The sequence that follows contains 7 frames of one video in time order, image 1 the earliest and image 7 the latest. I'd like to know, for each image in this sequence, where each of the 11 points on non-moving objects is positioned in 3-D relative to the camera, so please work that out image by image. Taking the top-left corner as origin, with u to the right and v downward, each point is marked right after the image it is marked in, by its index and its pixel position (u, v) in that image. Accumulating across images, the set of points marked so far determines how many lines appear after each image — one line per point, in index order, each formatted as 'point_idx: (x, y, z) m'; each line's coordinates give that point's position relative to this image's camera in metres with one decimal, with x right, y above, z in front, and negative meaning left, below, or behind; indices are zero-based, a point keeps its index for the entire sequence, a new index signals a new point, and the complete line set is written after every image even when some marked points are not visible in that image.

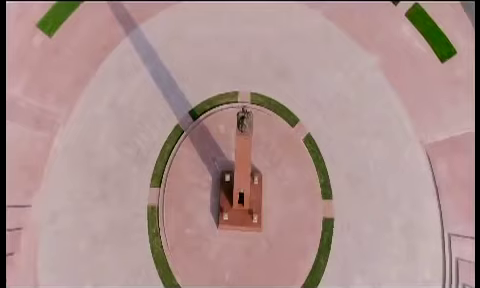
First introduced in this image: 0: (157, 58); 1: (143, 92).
0: (-2.6, +2.6, +21.6) m
1: (-3.1, +1.6, +20.8) m
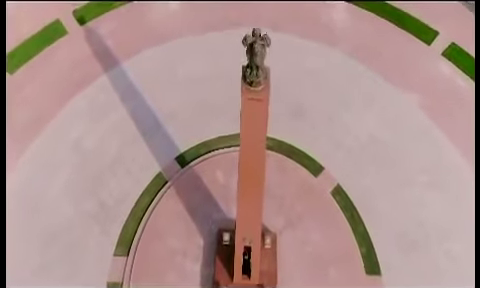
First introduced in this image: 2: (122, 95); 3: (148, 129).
0: (-2.4, +1.1, +17.4) m
1: (-2.9, +0.2, +16.6) m
2: (-2.8, +1.2, +17.6) m
3: (-2.1, +0.4, +16.8) m
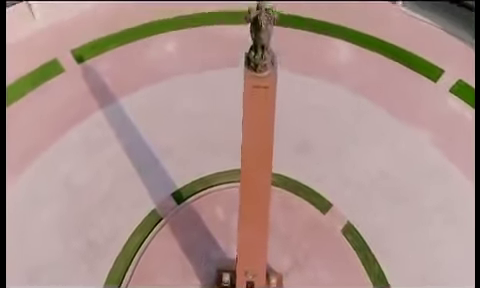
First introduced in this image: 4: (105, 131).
0: (-2.4, +0.3, +16.5) m
1: (-2.9, -0.6, +15.7) m
2: (-2.8, +0.3, +16.7) m
3: (-2.1, -0.4, +15.9) m
4: (-3.1, +0.3, +16.5) m
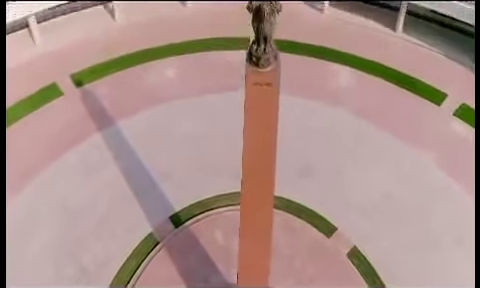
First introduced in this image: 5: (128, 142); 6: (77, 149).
0: (-2.4, -0.3, +16.1) m
1: (-2.9, -1.1, +15.2) m
2: (-2.8, -0.2, +16.3) m
3: (-2.1, -0.9, +15.4) m
4: (-3.1, -0.2, +16.1) m
5: (-2.5, 0.0, +16.4) m
6: (-3.7, -0.1, +16.3) m
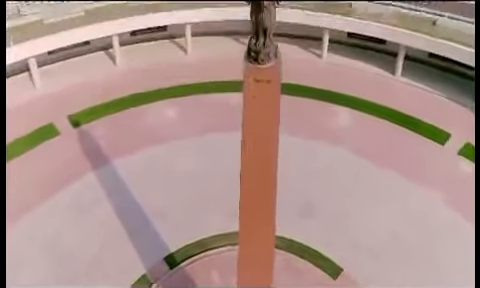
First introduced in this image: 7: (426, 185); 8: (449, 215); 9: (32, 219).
0: (-2.4, -1.1, +15.5) m
1: (-2.9, -1.9, +14.6) m
2: (-2.8, -1.0, +15.7) m
3: (-2.1, -1.7, +14.8) m
4: (-3.1, -1.0, +15.5) m
5: (-2.6, -0.8, +15.8) m
6: (-3.7, -1.0, +15.7) m
7: (+4.1, -0.9, +15.9) m
8: (+4.3, -1.5, +15.1) m
9: (-4.3, -1.6, +14.7) m
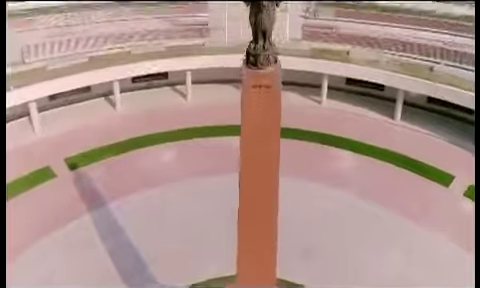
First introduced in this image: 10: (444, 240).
0: (-2.4, -1.9, +15.0) m
1: (-2.9, -2.6, +14.0) m
2: (-2.9, -1.9, +15.2) m
3: (-2.1, -2.5, +14.2) m
4: (-3.1, -1.9, +15.0) m
5: (-2.6, -1.7, +15.3) m
6: (-3.7, -1.8, +15.2) m
7: (+4.1, -1.8, +15.4) m
8: (+4.3, -2.4, +14.5) m
9: (-4.3, -2.4, +14.2) m
10: (+4.2, -2.1, +14.9) m
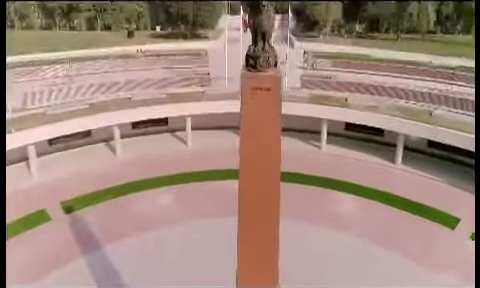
0: (-2.4, -2.7, +14.4) m
1: (-2.9, -3.4, +13.4) m
2: (-2.9, -2.7, +14.6) m
3: (-2.1, -3.2, +13.6) m
4: (-3.1, -2.7, +14.4) m
5: (-2.6, -2.5, +14.7) m
6: (-3.7, -2.6, +14.6) m
7: (+4.1, -2.6, +14.8) m
8: (+4.3, -3.1, +13.9) m
9: (-4.3, -3.2, +13.6) m
10: (+4.2, -2.8, +14.4) m
